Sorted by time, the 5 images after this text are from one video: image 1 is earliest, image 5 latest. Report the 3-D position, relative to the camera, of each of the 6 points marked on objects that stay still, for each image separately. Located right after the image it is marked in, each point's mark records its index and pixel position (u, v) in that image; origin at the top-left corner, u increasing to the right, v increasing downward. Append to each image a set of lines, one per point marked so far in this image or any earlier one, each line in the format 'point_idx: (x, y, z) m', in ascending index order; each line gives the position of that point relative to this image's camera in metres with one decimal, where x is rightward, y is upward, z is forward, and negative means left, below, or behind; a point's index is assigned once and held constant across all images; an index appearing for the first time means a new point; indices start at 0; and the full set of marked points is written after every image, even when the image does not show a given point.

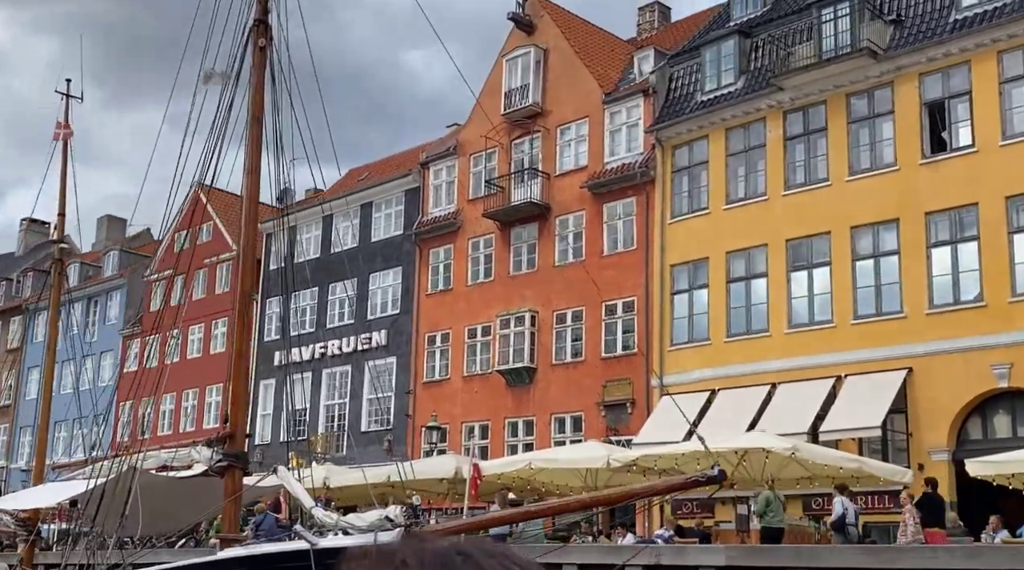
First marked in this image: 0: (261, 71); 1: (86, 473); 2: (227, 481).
0: (-3.3, +2.8, +16.8) m
1: (-5.9, -2.7, +18.0) m
2: (-3.3, -2.3, +15.2) m
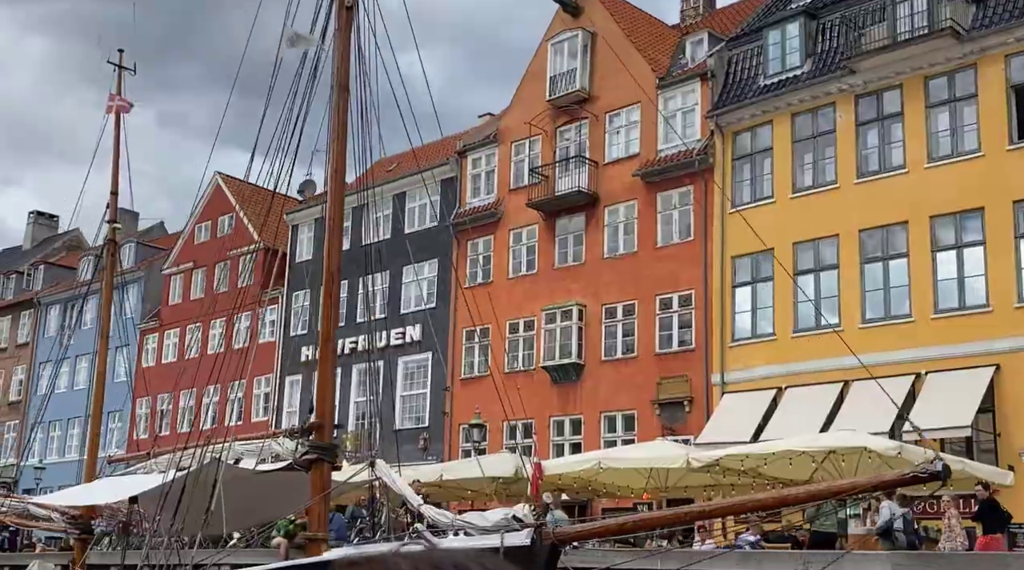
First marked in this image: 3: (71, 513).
0: (-2.1, +3.1, +15.3) m
1: (-4.8, -2.4, +16.6) m
2: (-2.1, -2.1, +13.7) m
3: (-6.0, -3.1, +17.0) m
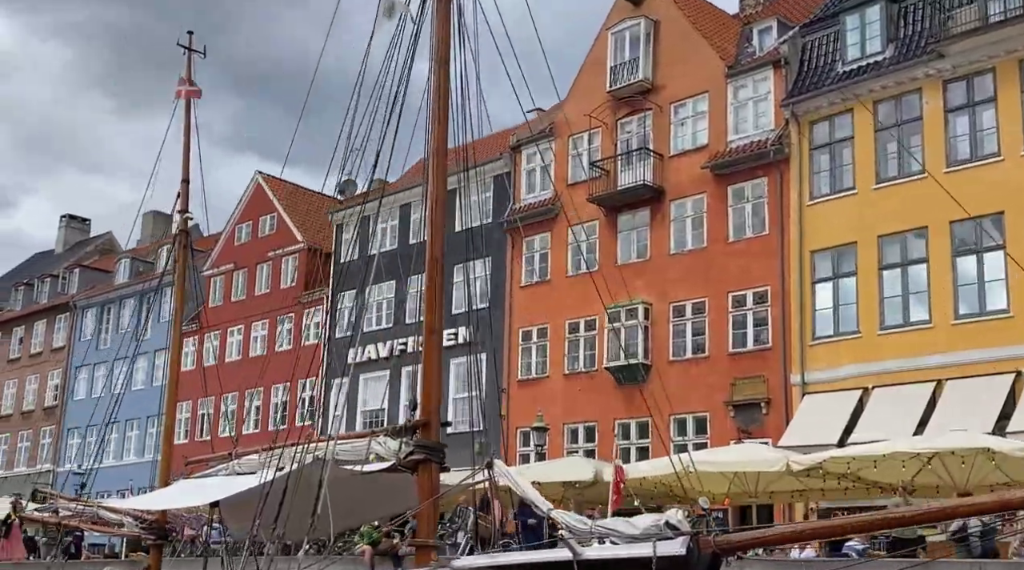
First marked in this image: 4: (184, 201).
0: (-0.8, +3.3, +14.2) m
1: (-3.5, -2.2, +15.4) m
2: (-0.9, -1.9, +12.6) m
3: (-4.7, -2.9, +15.9) m
4: (-5.2, +1.3, +20.0) m
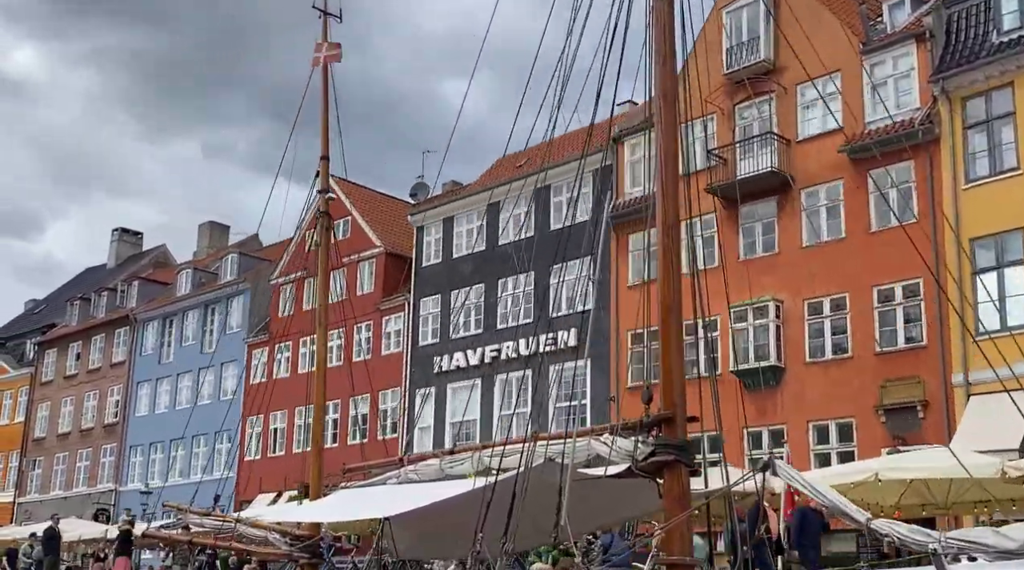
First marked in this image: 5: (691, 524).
0: (+1.4, +3.5, +12.0) m
1: (-1.2, -2.0, +13.2) m
2: (+1.3, -1.6, +10.3) m
3: (-2.4, -2.7, +13.7) m
4: (-2.9, +1.5, +17.8) m
5: (+1.5, -1.9, +10.1) m
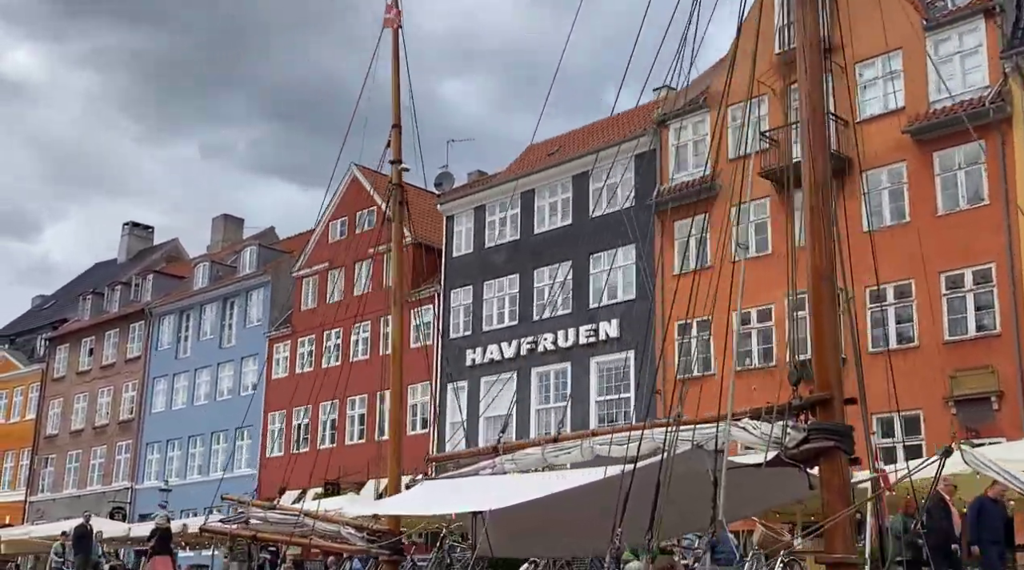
0: (+2.3, +3.8, +10.9) m
1: (-0.2, -1.7, +12.1) m
2: (+2.3, -1.3, +9.1) m
3: (-1.4, -2.4, +12.5) m
4: (-1.9, +1.8, +16.7) m
5: (+2.5, -1.6, +9.0) m
